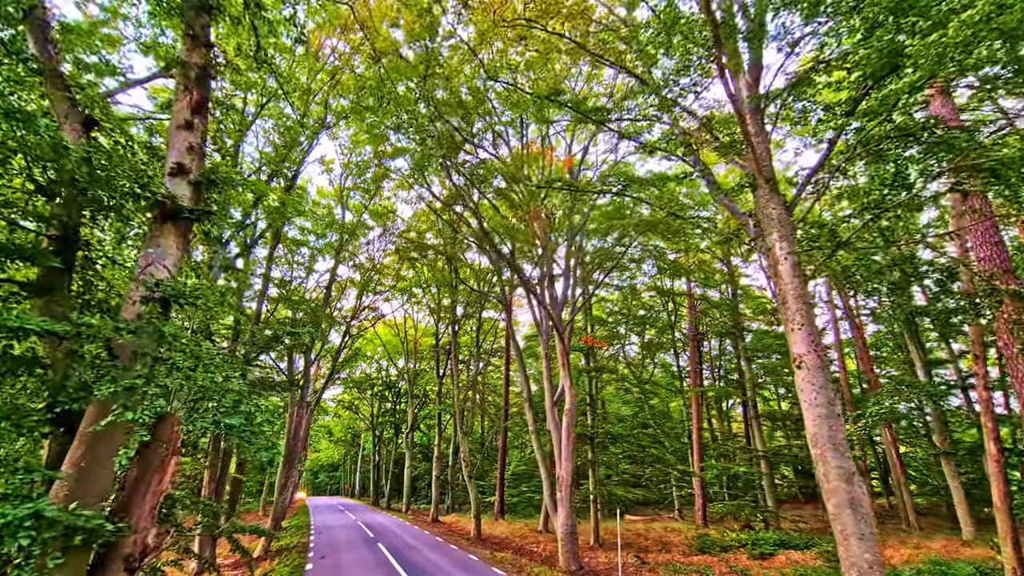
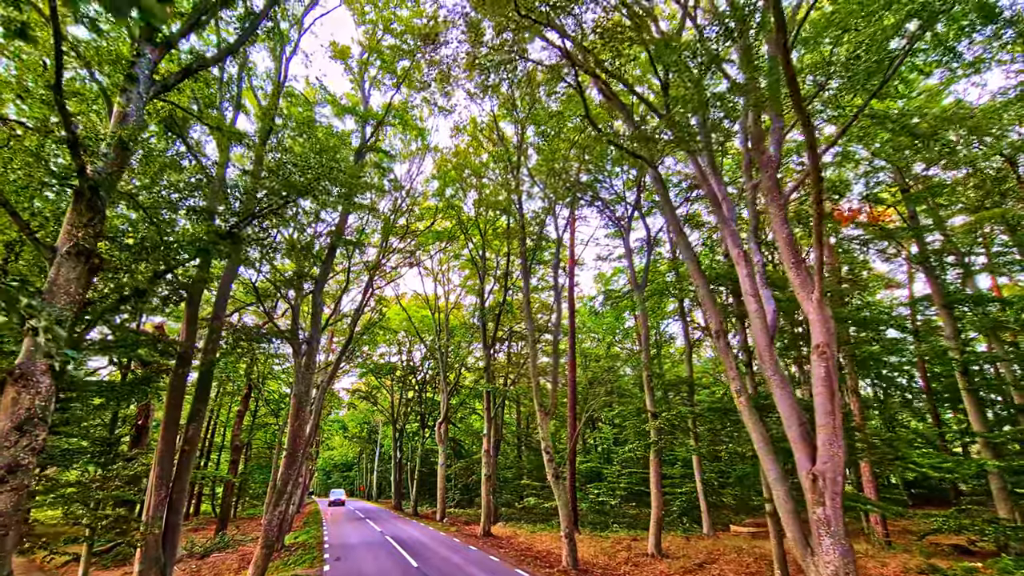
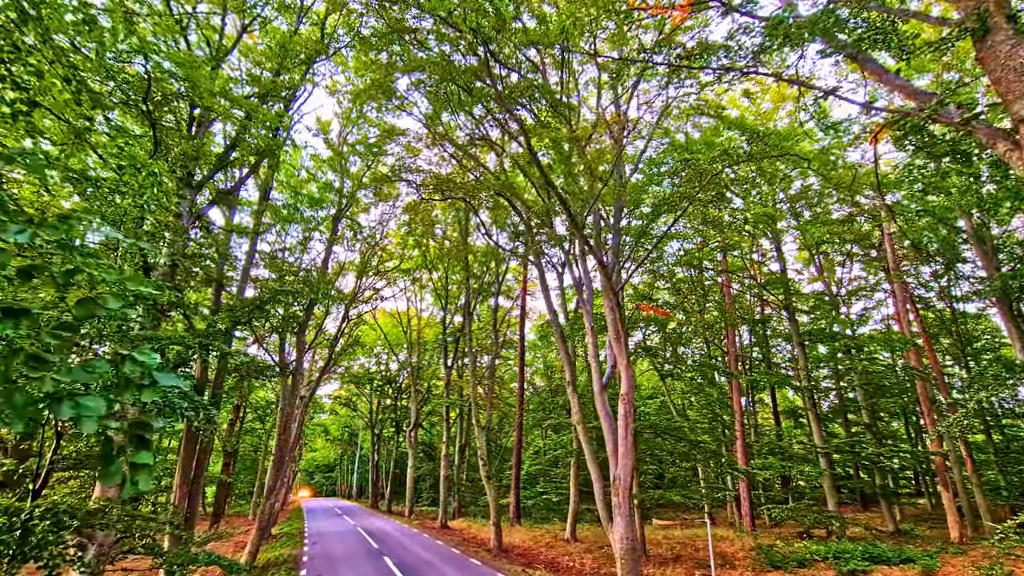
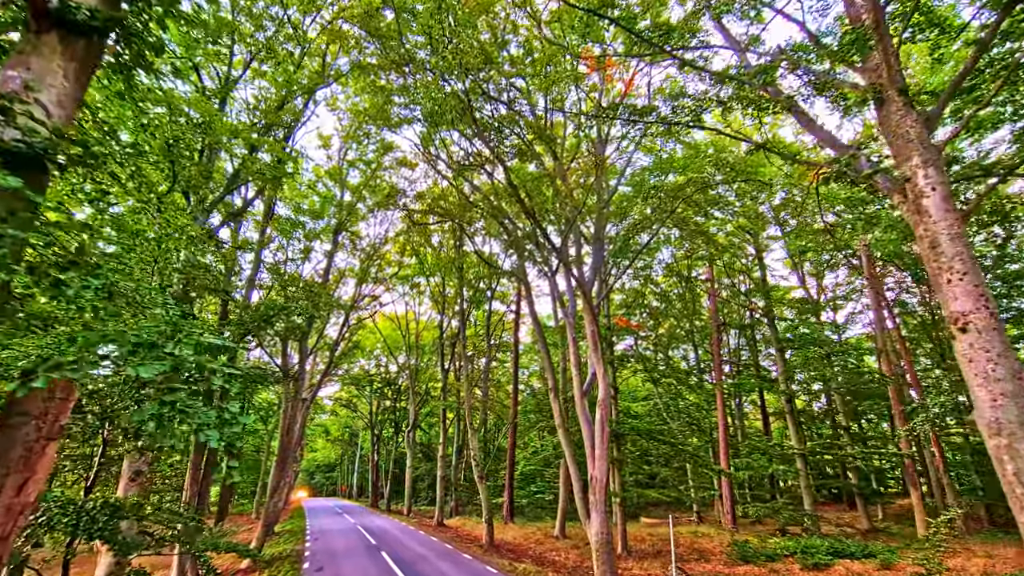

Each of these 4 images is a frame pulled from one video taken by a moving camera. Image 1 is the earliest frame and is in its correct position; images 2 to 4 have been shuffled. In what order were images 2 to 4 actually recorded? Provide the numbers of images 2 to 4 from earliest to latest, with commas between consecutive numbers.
4, 3, 2
